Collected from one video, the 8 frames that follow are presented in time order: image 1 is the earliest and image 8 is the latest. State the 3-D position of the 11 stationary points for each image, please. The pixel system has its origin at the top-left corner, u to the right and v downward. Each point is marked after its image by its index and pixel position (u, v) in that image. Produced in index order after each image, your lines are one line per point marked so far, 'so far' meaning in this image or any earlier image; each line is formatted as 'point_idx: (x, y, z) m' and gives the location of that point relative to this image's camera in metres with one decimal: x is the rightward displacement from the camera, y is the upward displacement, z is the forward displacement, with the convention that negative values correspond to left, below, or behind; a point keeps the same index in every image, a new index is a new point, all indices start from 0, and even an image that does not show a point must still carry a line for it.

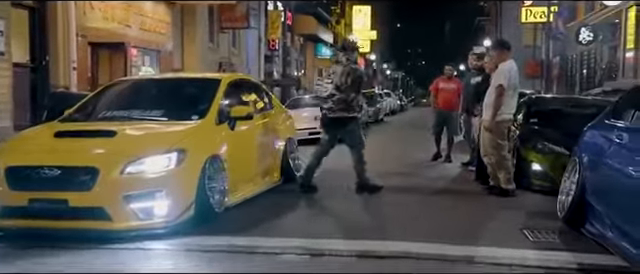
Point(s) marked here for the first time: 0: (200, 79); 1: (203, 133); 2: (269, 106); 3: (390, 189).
0: (-1.1, +0.5, +5.9) m
1: (-0.9, 0.0, +4.6) m
2: (-0.5, +0.3, +6.7) m
3: (+0.7, -0.5, +6.2) m
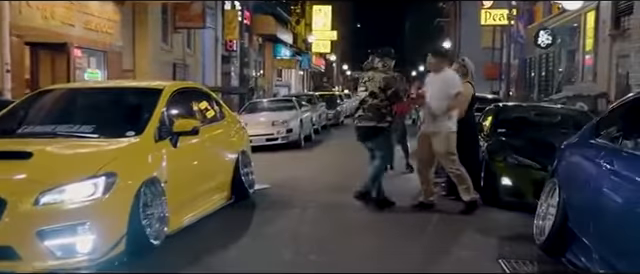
0: (-1.5, +0.4, +5.3) m
1: (-1.2, -0.1, +4.0) m
2: (-1.0, +0.2, +6.2) m
3: (+0.3, -0.6, +5.8) m
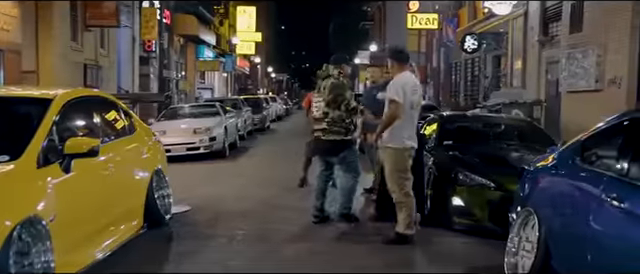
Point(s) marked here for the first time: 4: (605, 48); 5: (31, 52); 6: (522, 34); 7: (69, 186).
0: (-2.0, +0.3, +4.3) m
1: (-1.5, -0.2, +3.1) m
2: (-1.6, +0.1, +5.3) m
3: (-0.3, -0.8, +5.0) m
4: (+4.8, +1.5, +10.4) m
5: (-4.7, +1.4, +10.0) m
6: (+4.5, +2.3, +13.9) m
7: (-1.5, -0.3, +3.7) m
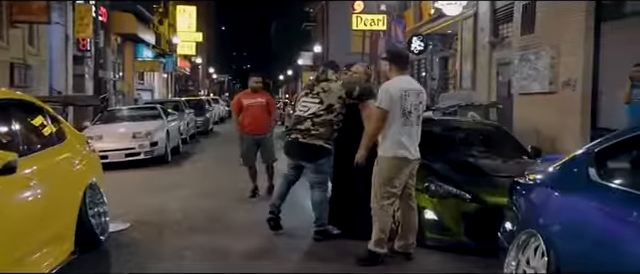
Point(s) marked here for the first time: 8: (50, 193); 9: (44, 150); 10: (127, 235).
0: (-2.2, +0.2, +3.6) m
1: (-1.6, -0.3, +2.4) m
2: (-1.9, 0.0, +4.6) m
3: (-0.6, -0.8, +4.4) m
4: (+4.0, +1.5, +10.3) m
5: (-5.4, +1.3, +9.0) m
6: (+3.4, +2.2, +13.8) m
7: (-1.6, -0.3, +3.0) m
8: (-1.7, -0.4, +3.8) m
9: (-1.8, -0.1, +4.1) m
10: (-1.7, -0.9, +5.4) m
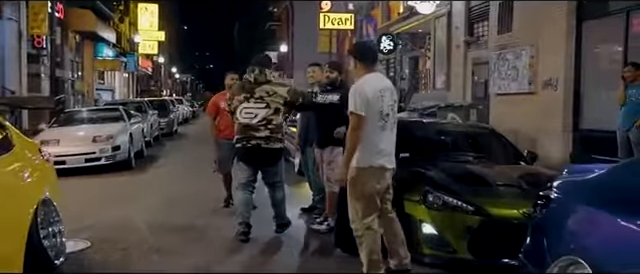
0: (-2.3, +0.2, +3.0) m
1: (-1.6, -0.3, +1.8) m
2: (-2.0, 0.0, +4.0) m
3: (-0.7, -0.9, +3.9) m
4: (+3.5, +1.4, +10.0) m
5: (-5.8, +1.2, +8.2) m
6: (+2.7, +2.2, +13.4) m
7: (-1.6, -0.4, +2.4) m
8: (-1.8, -0.4, +3.3) m
9: (-1.9, -0.1, +3.5) m
10: (-1.8, -0.9, +4.8) m
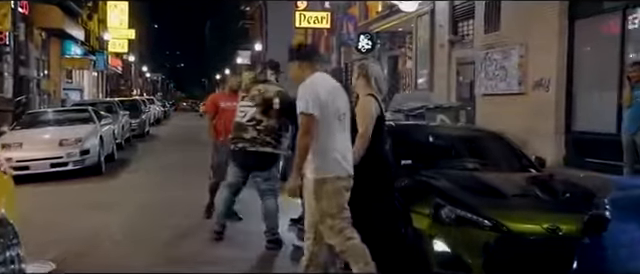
0: (-2.2, +0.1, +2.4) m
1: (-1.5, -0.4, +1.3) m
2: (-2.0, -0.1, +3.4) m
3: (-0.6, -0.9, +3.4) m
4: (+3.3, +1.4, +9.7) m
5: (-6.0, +1.2, +7.5) m
6: (+2.3, +2.2, +13.1) m
7: (-1.5, -0.4, +1.9) m
8: (-1.7, -0.5, +2.7) m
9: (-1.9, -0.2, +2.9) m
10: (-1.9, -0.9, +4.3) m
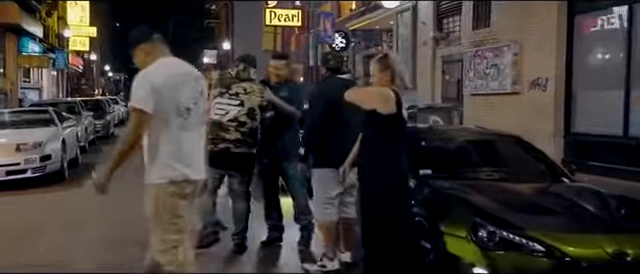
0: (-2.0, +0.1, +1.6) m
1: (-1.2, -0.4, +0.6) m
2: (-1.9, -0.1, +2.6) m
3: (-0.5, -1.0, +2.7) m
4: (+3.0, +1.4, +9.2) m
5: (-6.1, +1.1, +6.5) m
6: (+1.9, +2.1, +12.5) m
7: (-1.3, -0.5, +1.1) m
8: (-1.5, -0.5, +1.9) m
9: (-1.7, -0.2, +2.2) m
10: (-1.8, -1.0, +3.5) m
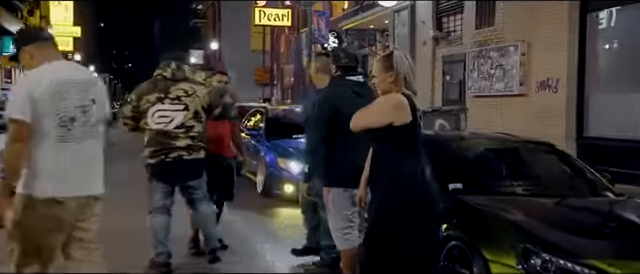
0: (-1.9, 0.0, +1.1) m
1: (-1.1, -0.5, +0.1) m
2: (-1.7, -0.2, +2.1) m
3: (-0.4, -1.0, +2.2) m
4: (+3.0, +1.3, +8.8) m
5: (-6.0, +1.0, +5.9) m
6: (+1.8, +2.1, +12.1) m
7: (-1.2, -0.5, +0.6) m
8: (-1.4, -0.6, +1.4) m
9: (-1.6, -0.3, +1.7) m
10: (-1.7, -1.1, +3.0) m
